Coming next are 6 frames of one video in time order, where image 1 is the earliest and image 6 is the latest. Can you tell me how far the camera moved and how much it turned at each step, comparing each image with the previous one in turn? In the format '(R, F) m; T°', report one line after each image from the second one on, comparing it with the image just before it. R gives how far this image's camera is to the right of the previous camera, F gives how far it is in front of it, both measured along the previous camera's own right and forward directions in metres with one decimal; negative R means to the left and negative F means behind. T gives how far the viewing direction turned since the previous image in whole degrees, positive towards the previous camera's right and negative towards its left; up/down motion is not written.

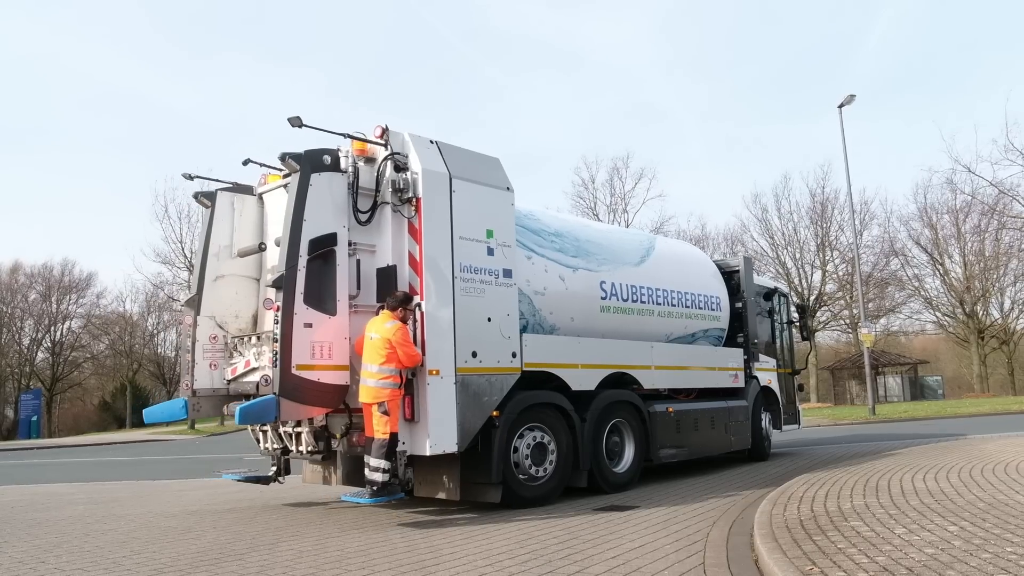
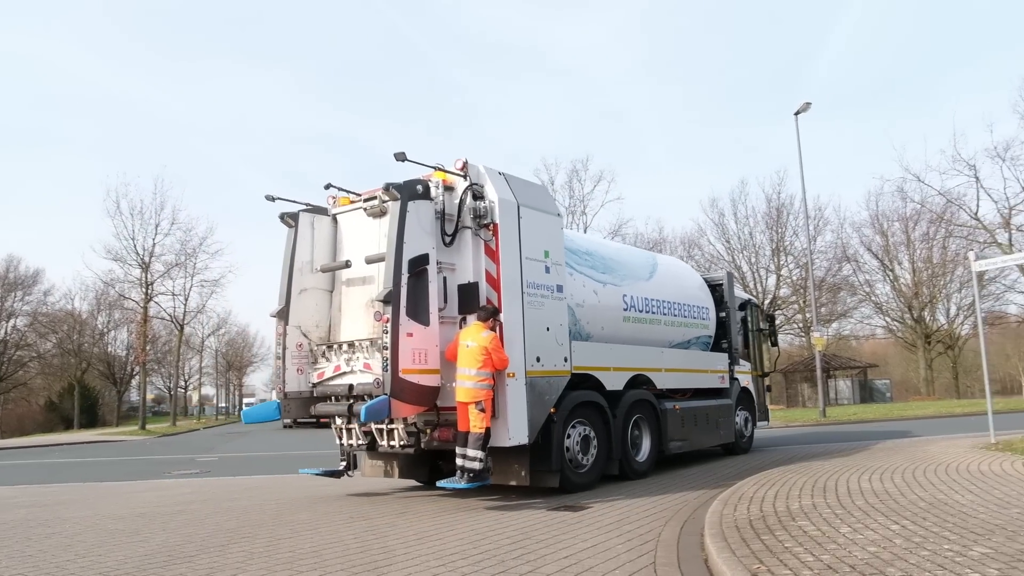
(+0.1, 0.0) m; +3°
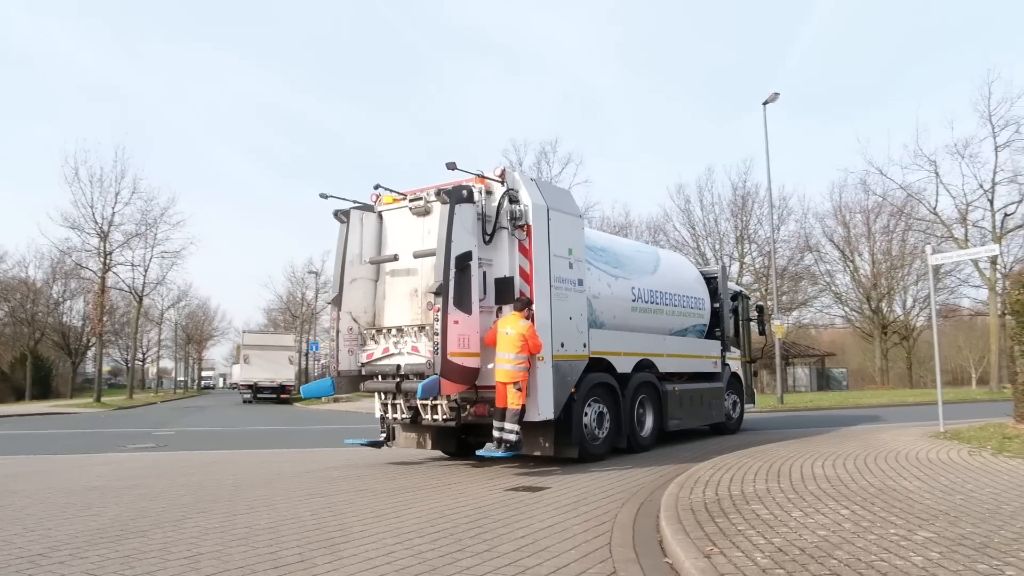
(+0.1, 0.0) m; +2°
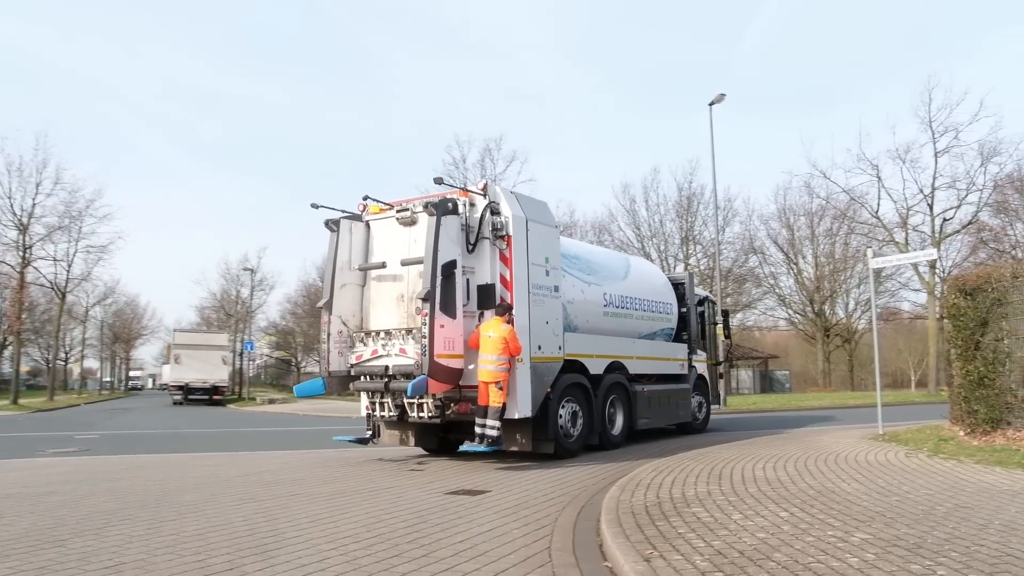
(+0.2, +0.4) m; +3°
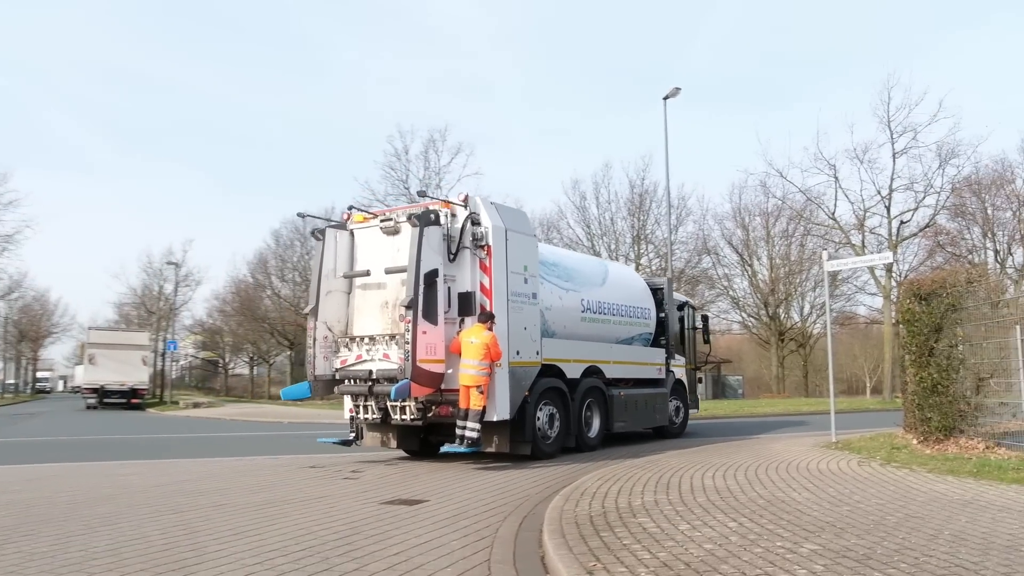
(+0.1, +0.9) m; +3°
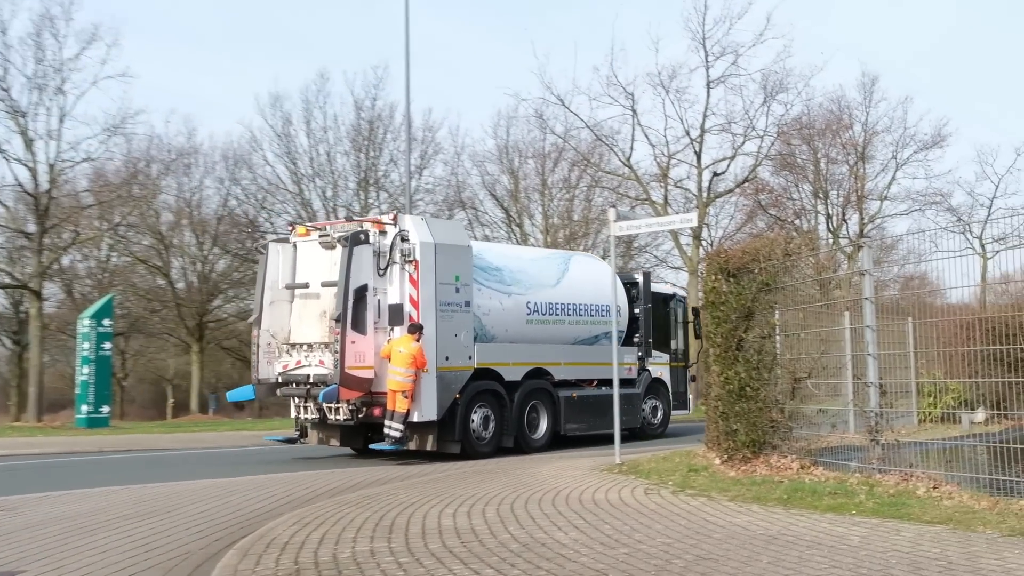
(+1.4, +5.4) m; +16°
